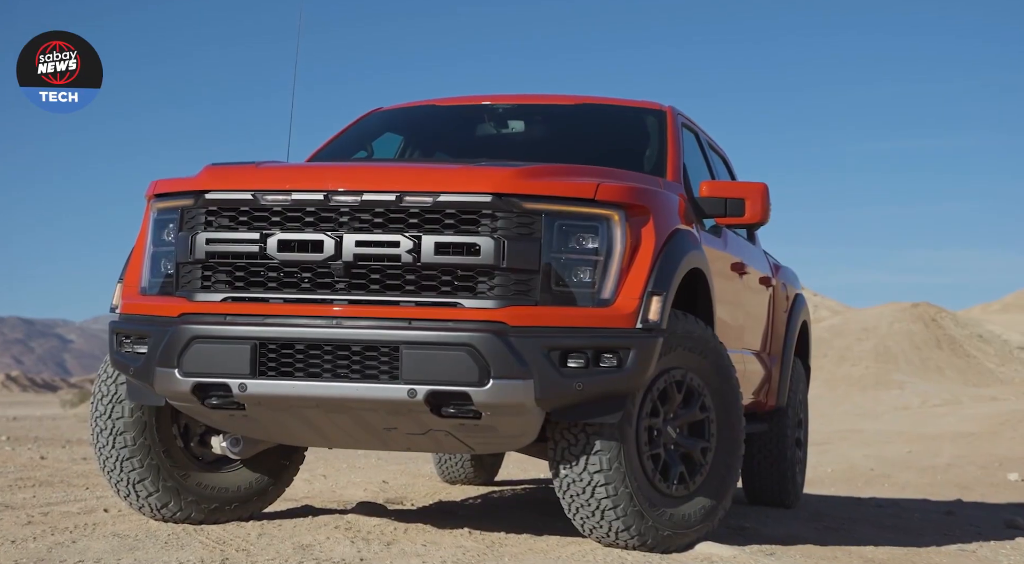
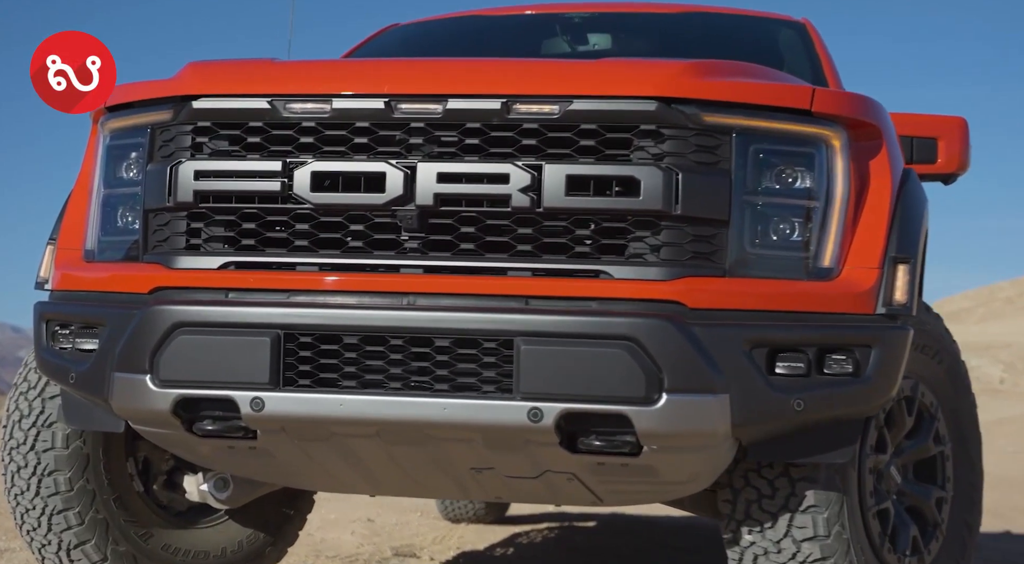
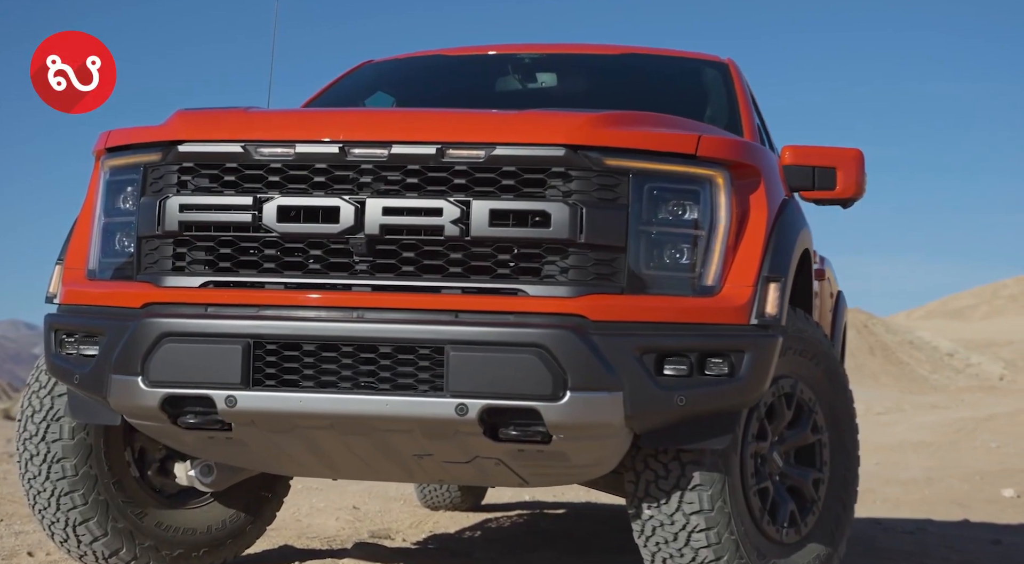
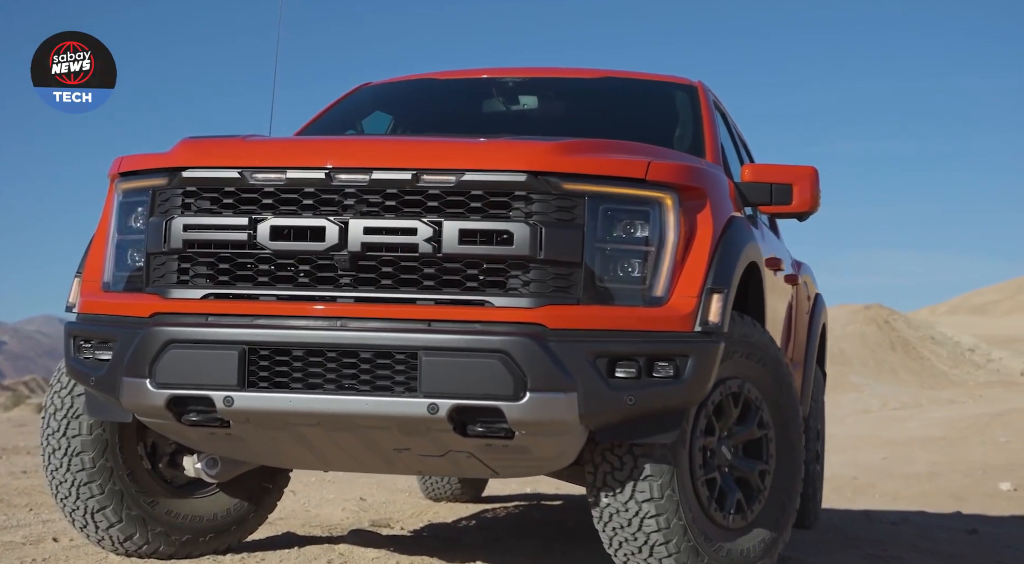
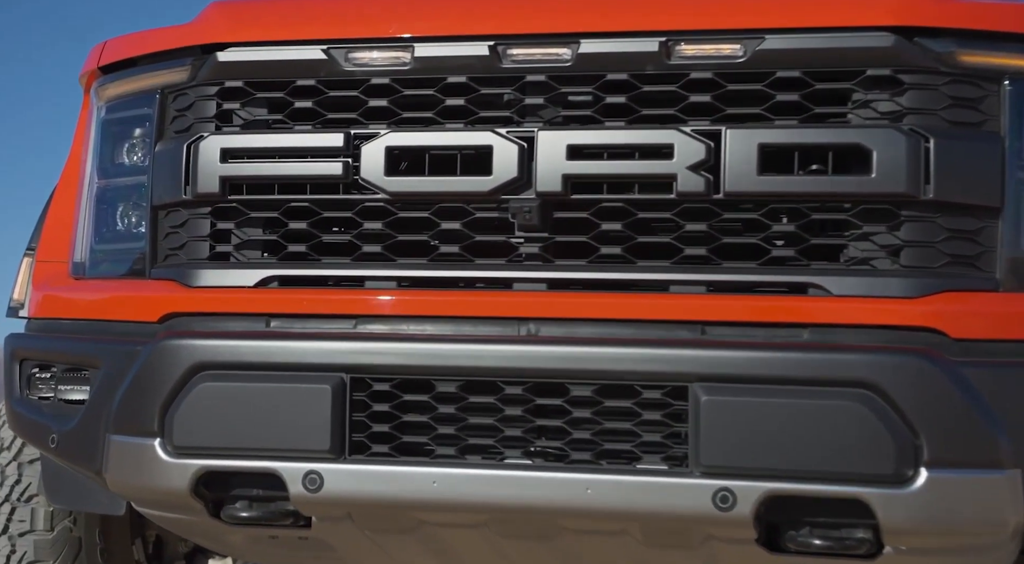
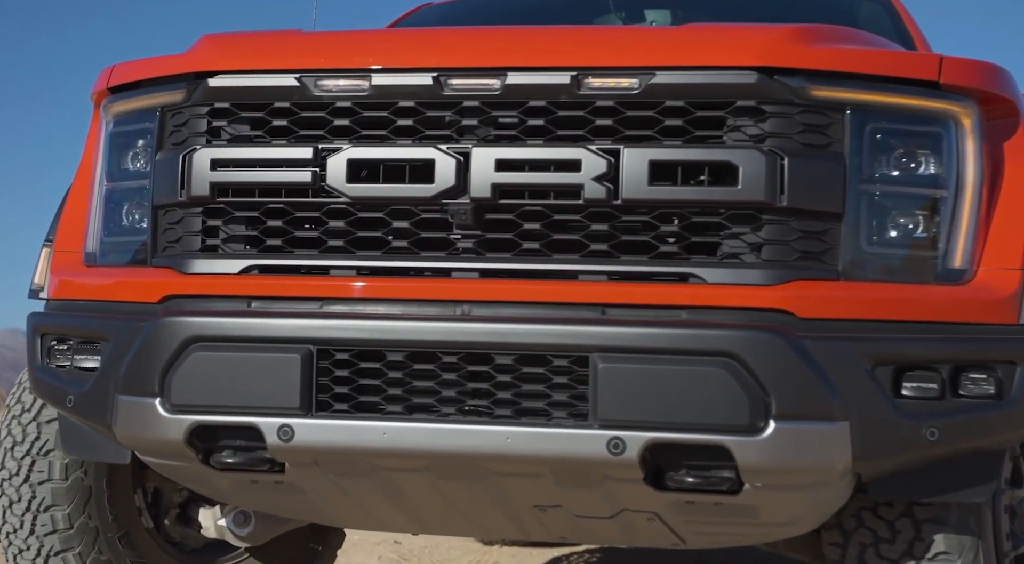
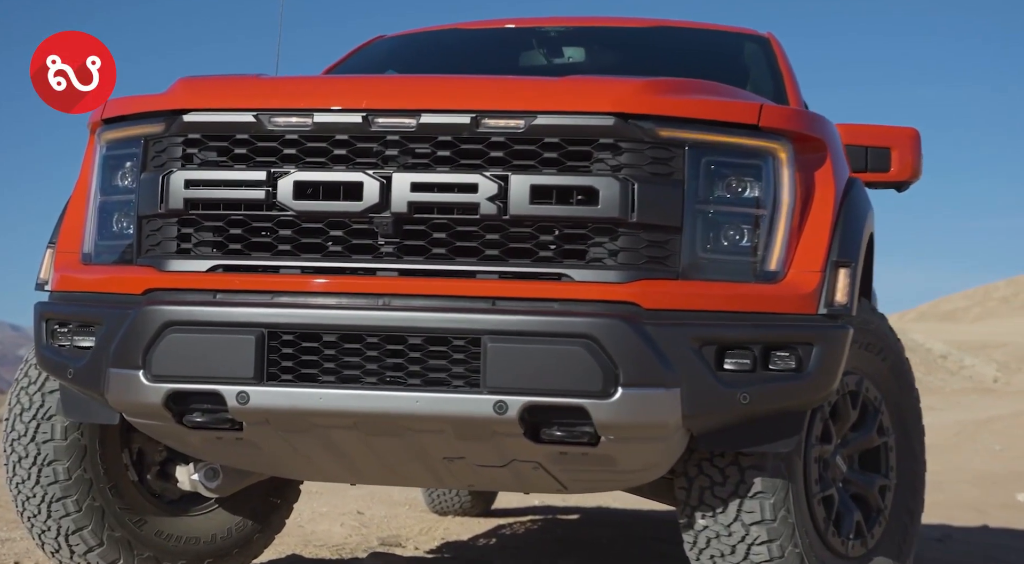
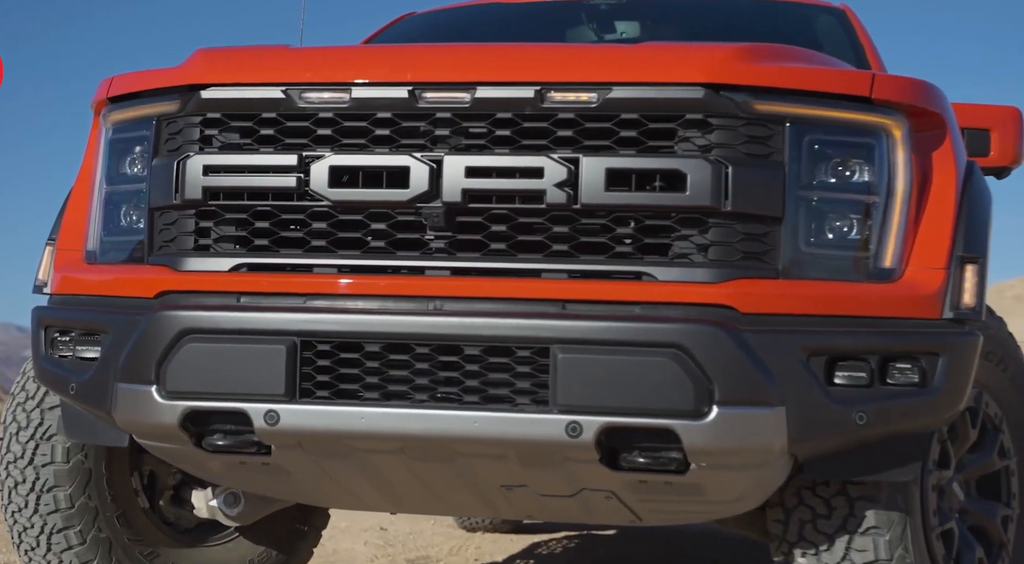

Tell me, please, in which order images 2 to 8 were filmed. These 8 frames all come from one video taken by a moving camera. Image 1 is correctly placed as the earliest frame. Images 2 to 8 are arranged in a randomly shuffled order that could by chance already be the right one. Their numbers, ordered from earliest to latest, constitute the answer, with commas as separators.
4, 3, 7, 2, 8, 6, 5
